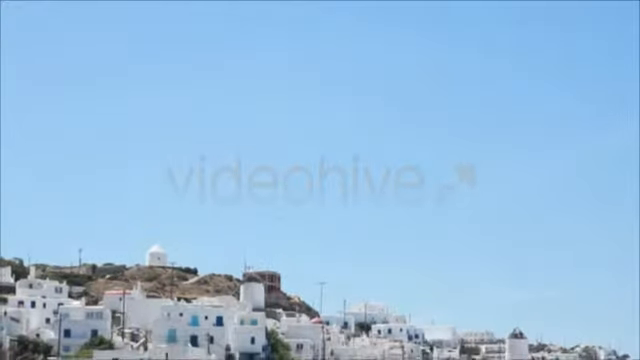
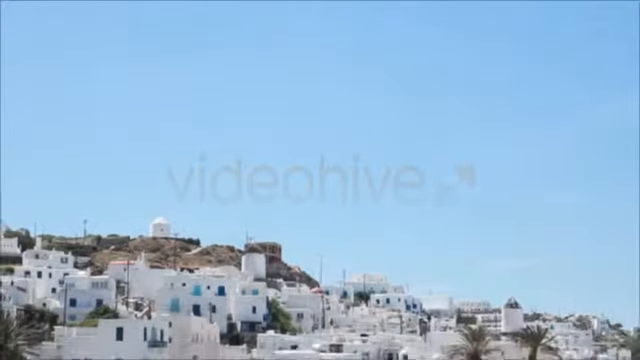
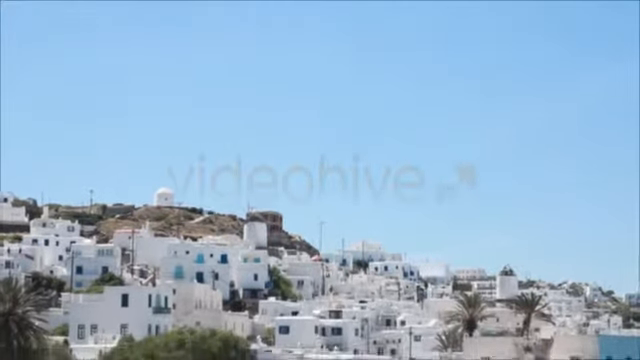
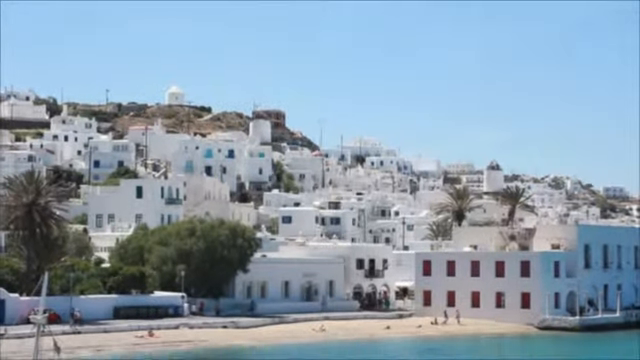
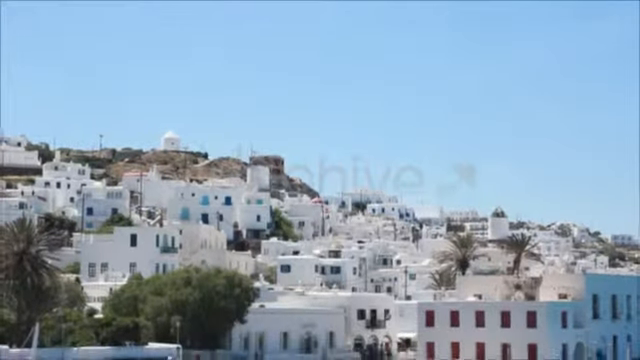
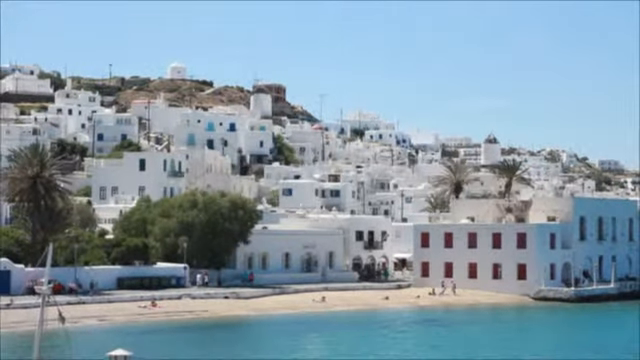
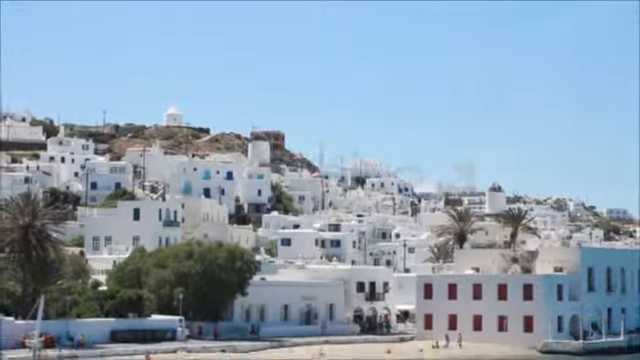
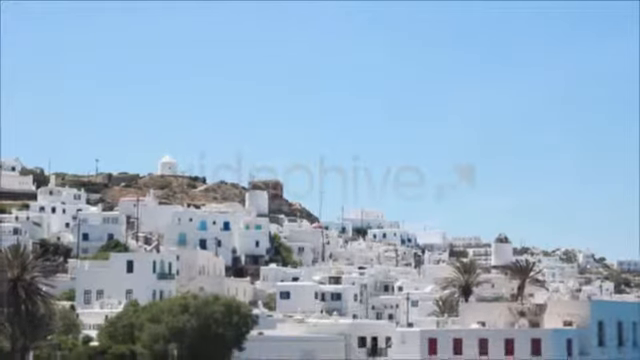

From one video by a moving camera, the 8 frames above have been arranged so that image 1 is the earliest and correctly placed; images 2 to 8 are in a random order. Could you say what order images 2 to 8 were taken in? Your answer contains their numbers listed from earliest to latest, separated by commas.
2, 3, 8, 5, 7, 4, 6
